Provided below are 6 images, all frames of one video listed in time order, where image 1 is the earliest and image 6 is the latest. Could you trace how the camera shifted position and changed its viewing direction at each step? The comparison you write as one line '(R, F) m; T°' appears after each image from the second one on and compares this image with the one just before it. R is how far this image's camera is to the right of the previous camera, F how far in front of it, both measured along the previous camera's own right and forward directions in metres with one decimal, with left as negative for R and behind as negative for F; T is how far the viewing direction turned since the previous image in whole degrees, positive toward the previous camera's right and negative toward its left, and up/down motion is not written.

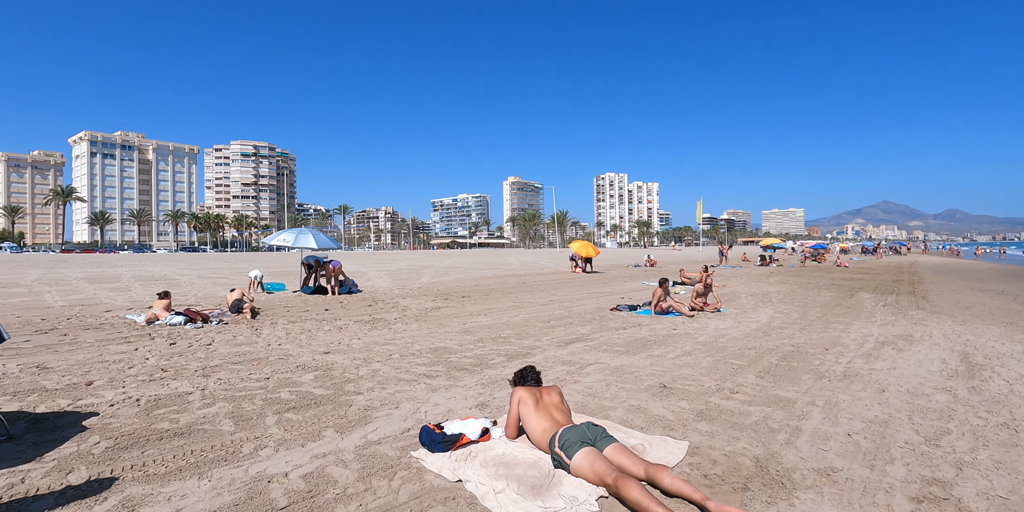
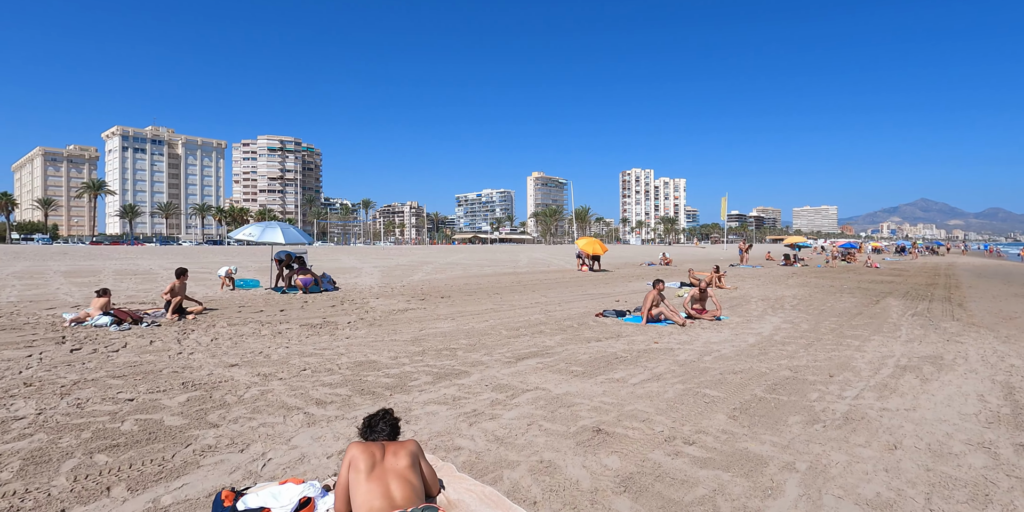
(+1.0, +1.2) m; -3°
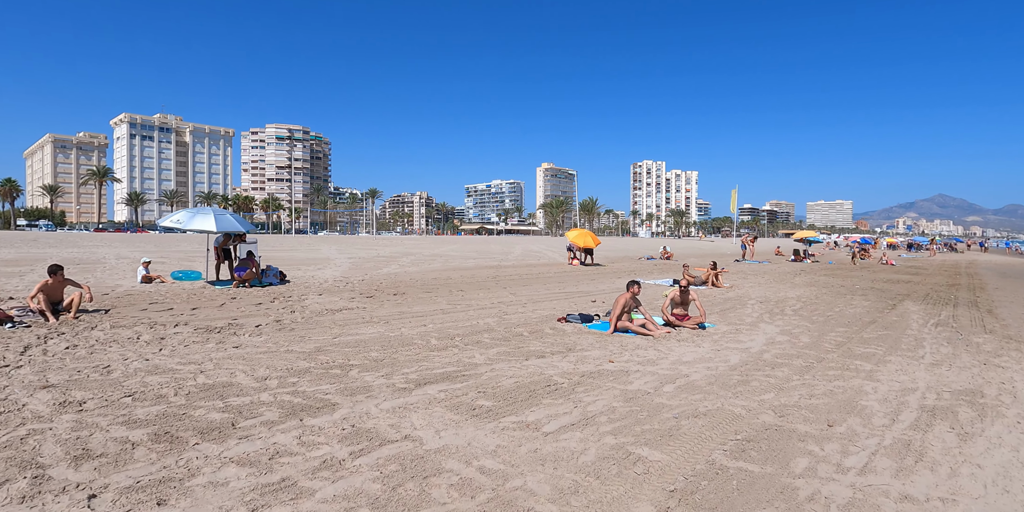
(+1.0, +1.5) m; -1°
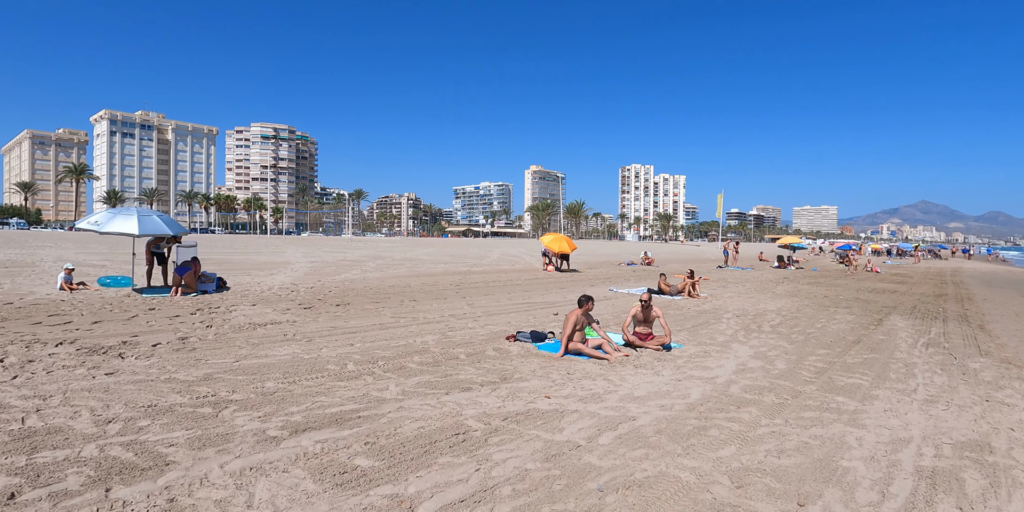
(+0.6, +0.9) m; +1°
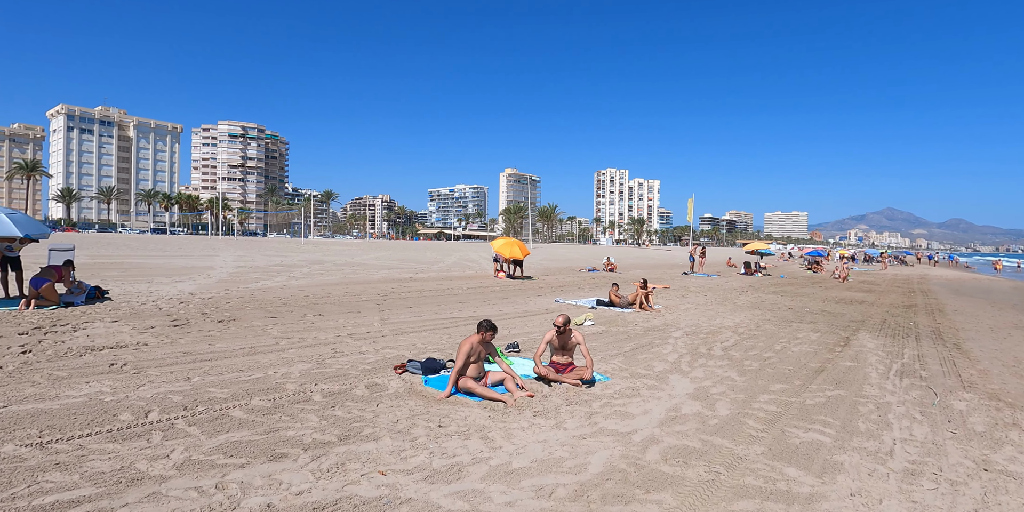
(+1.0, +1.3) m; +2°
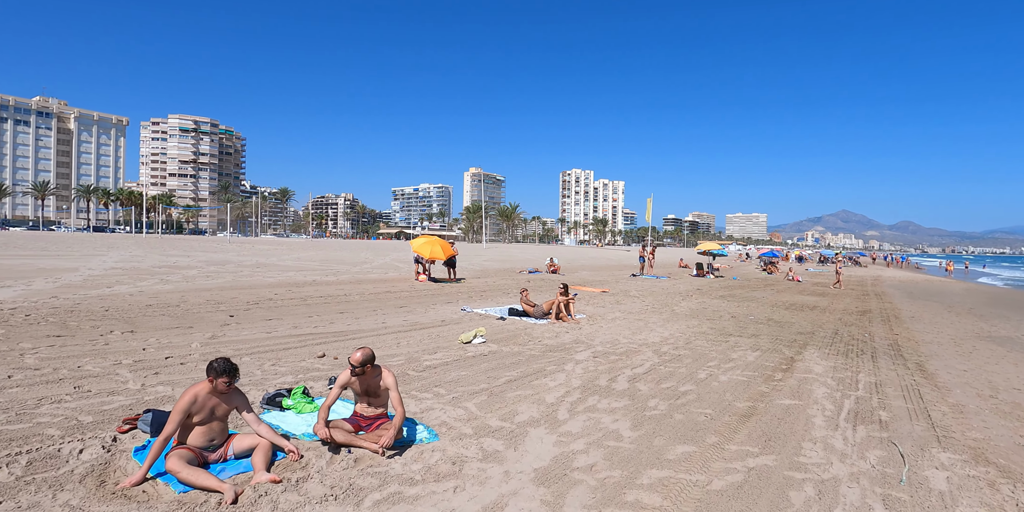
(+1.3, +1.8) m; +3°
